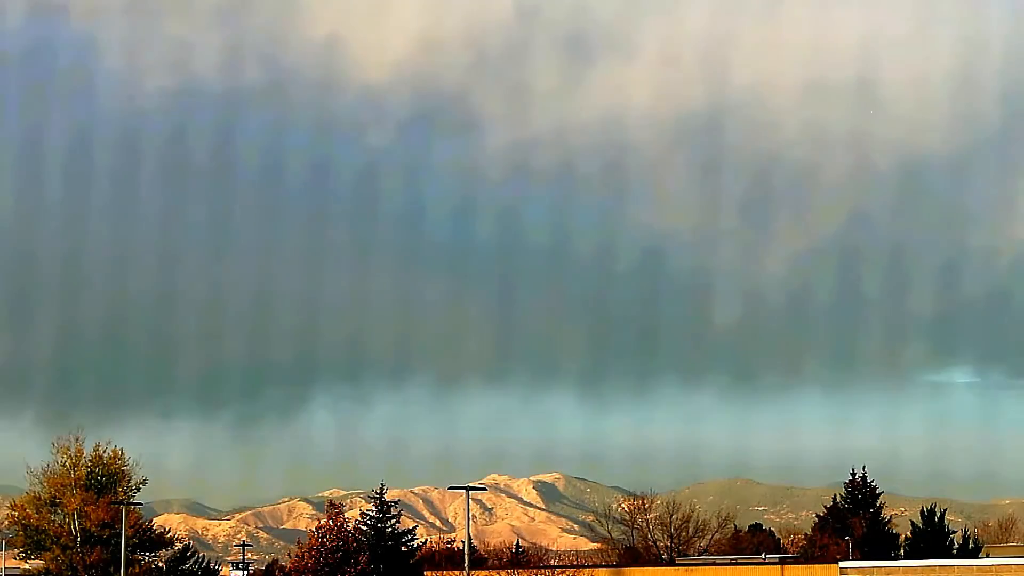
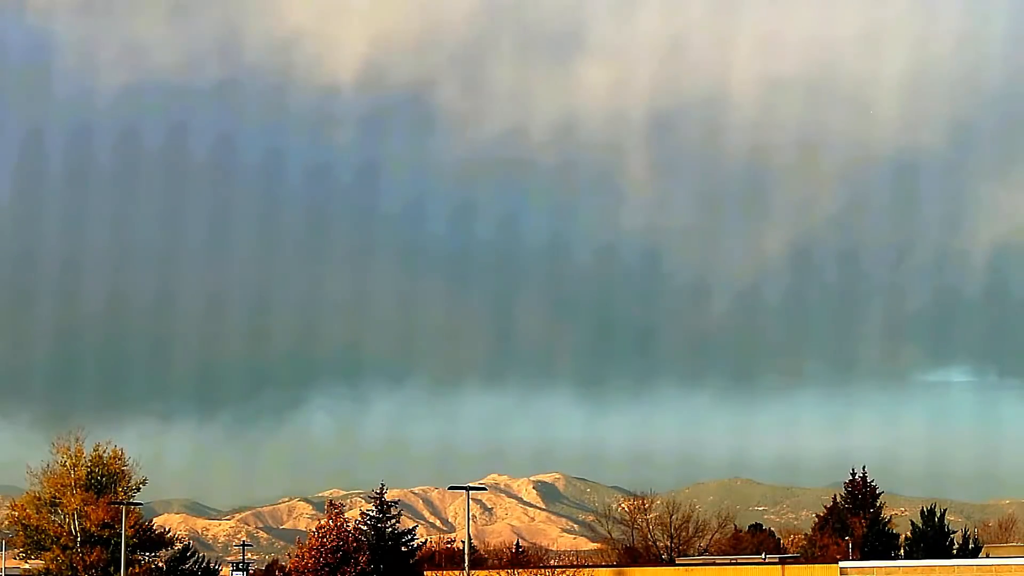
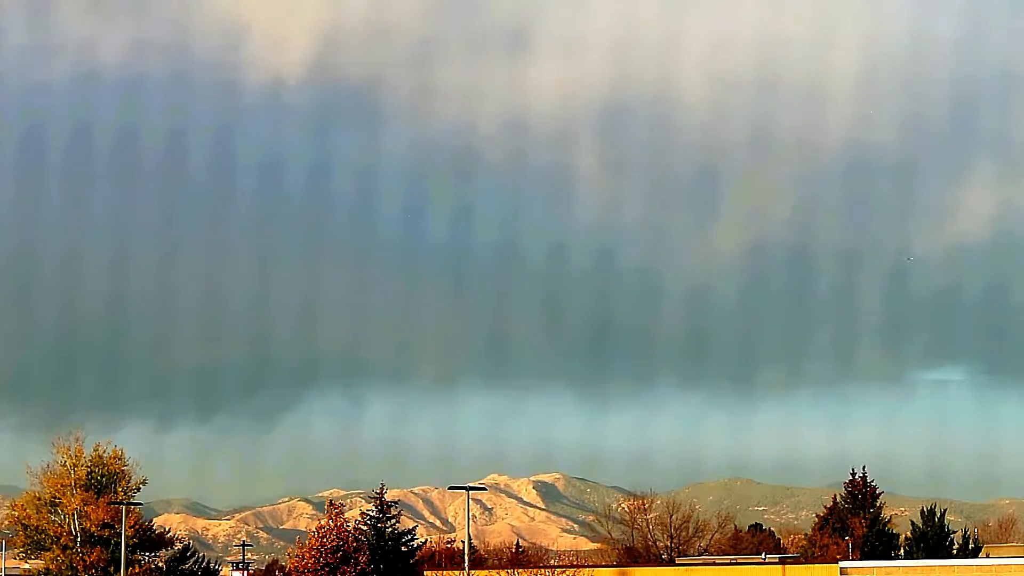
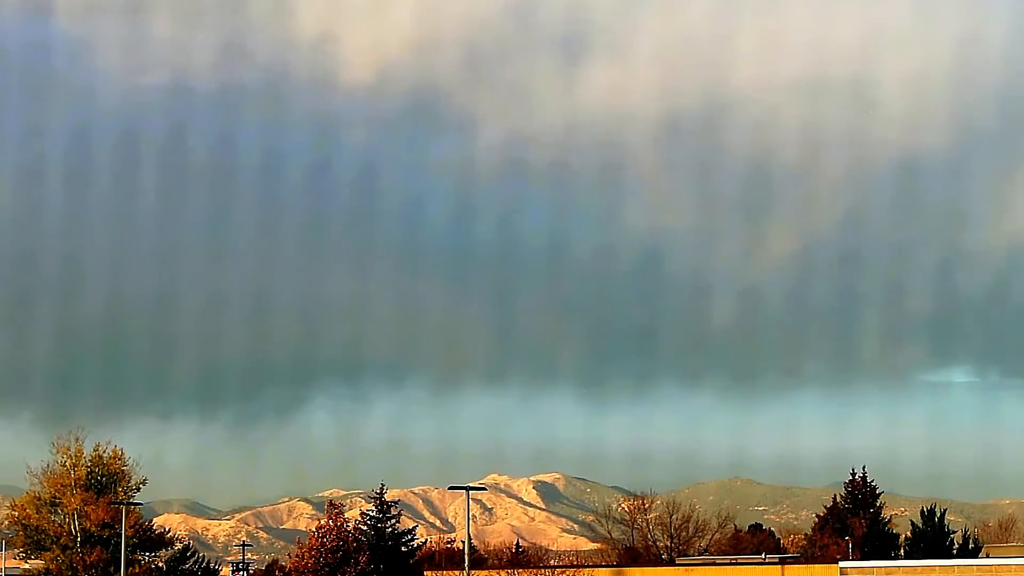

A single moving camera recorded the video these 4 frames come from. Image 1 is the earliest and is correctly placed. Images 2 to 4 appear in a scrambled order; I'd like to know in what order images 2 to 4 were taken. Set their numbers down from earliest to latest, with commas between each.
4, 2, 3
